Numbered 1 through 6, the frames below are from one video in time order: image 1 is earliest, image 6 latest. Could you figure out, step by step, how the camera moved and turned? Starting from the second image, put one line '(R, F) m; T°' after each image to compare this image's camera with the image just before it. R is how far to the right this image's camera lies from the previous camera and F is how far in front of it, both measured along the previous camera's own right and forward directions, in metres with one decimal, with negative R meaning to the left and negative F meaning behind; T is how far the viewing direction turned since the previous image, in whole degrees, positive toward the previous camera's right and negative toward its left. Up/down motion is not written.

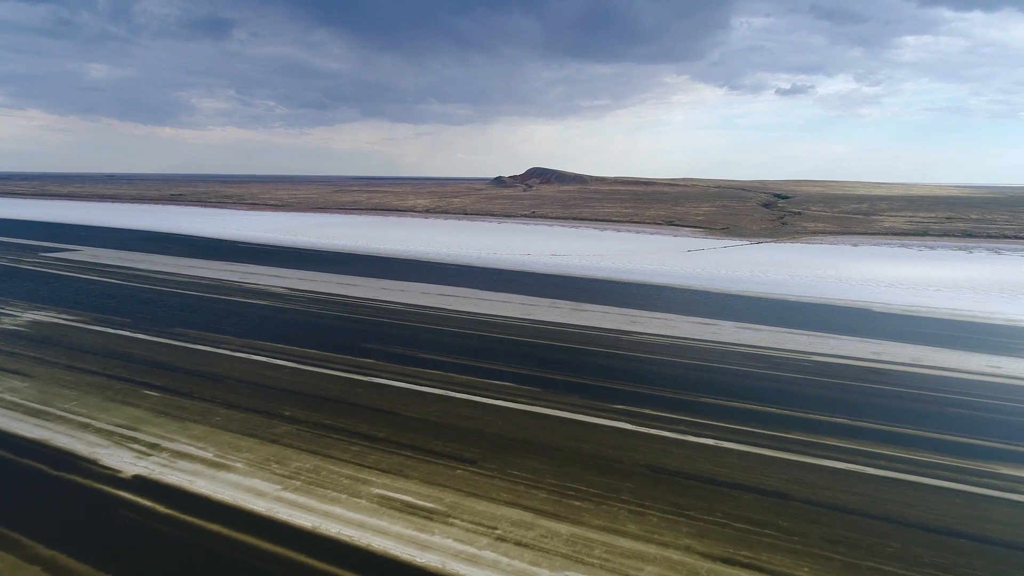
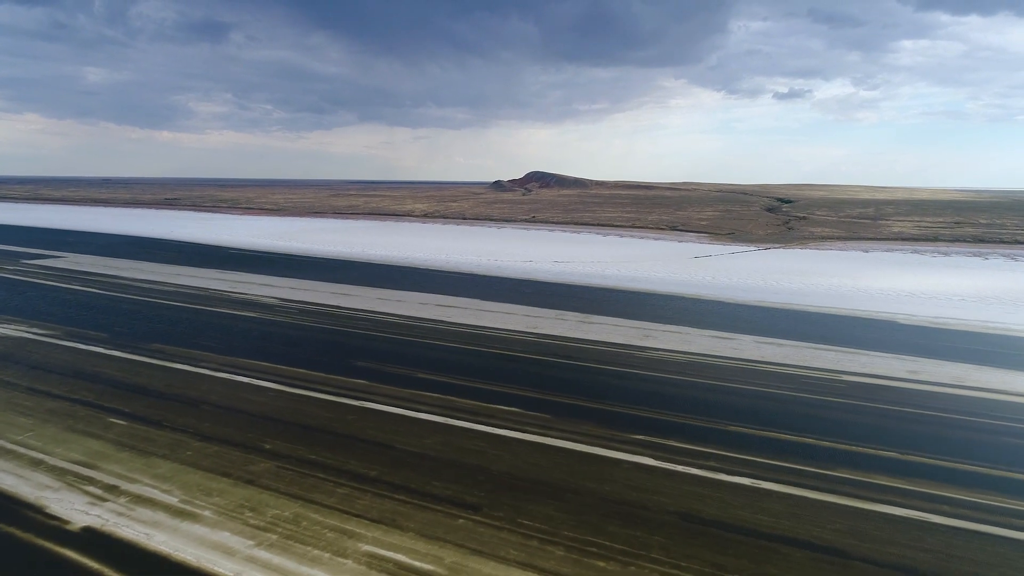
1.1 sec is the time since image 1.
(-0.1, +0.9) m; 0°
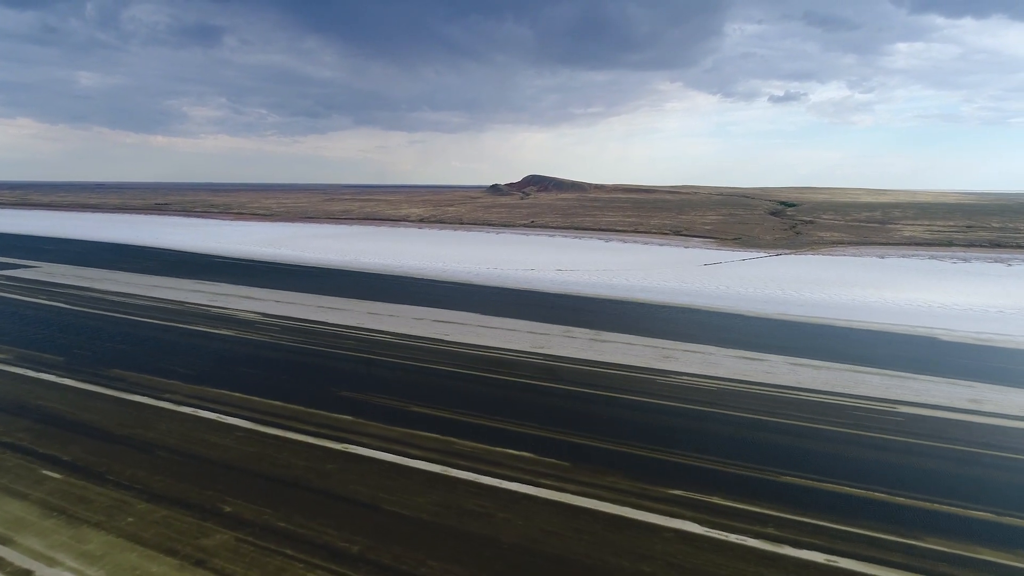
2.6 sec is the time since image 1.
(-0.2, +1.2) m; 0°
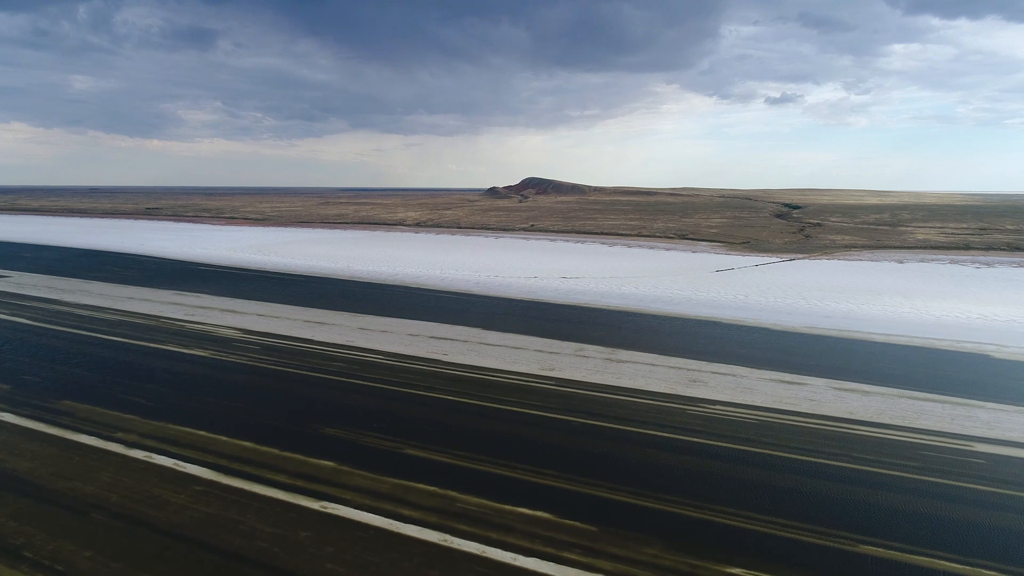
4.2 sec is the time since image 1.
(-0.2, +1.3) m; 0°
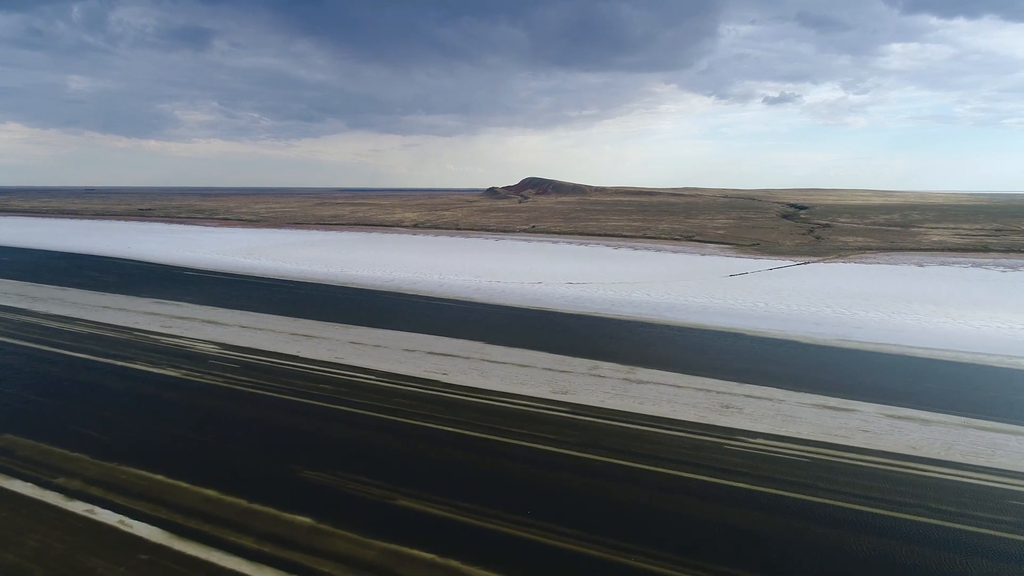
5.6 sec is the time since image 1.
(-0.2, +1.1) m; 0°
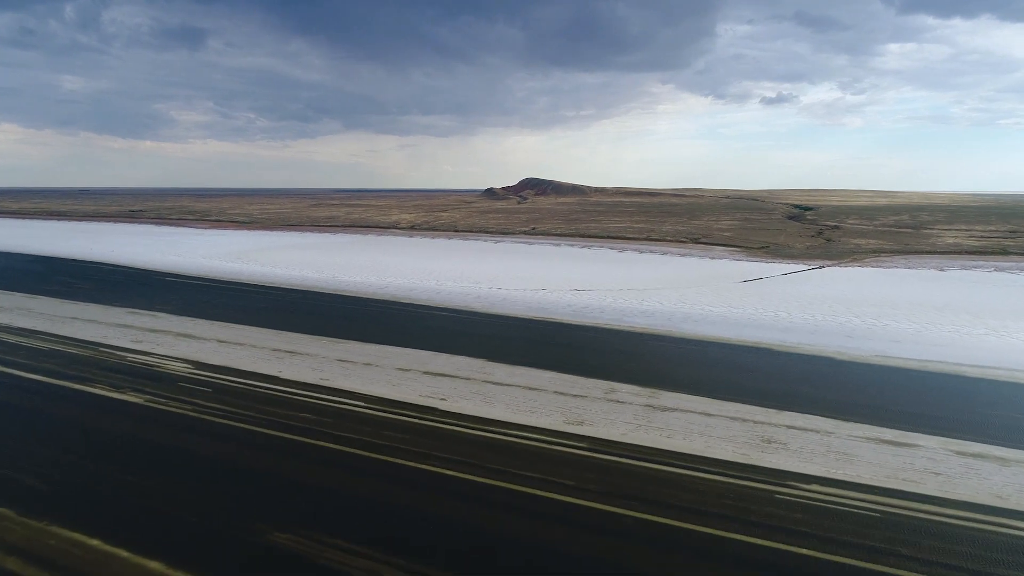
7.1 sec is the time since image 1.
(-0.2, +1.2) m; 0°
